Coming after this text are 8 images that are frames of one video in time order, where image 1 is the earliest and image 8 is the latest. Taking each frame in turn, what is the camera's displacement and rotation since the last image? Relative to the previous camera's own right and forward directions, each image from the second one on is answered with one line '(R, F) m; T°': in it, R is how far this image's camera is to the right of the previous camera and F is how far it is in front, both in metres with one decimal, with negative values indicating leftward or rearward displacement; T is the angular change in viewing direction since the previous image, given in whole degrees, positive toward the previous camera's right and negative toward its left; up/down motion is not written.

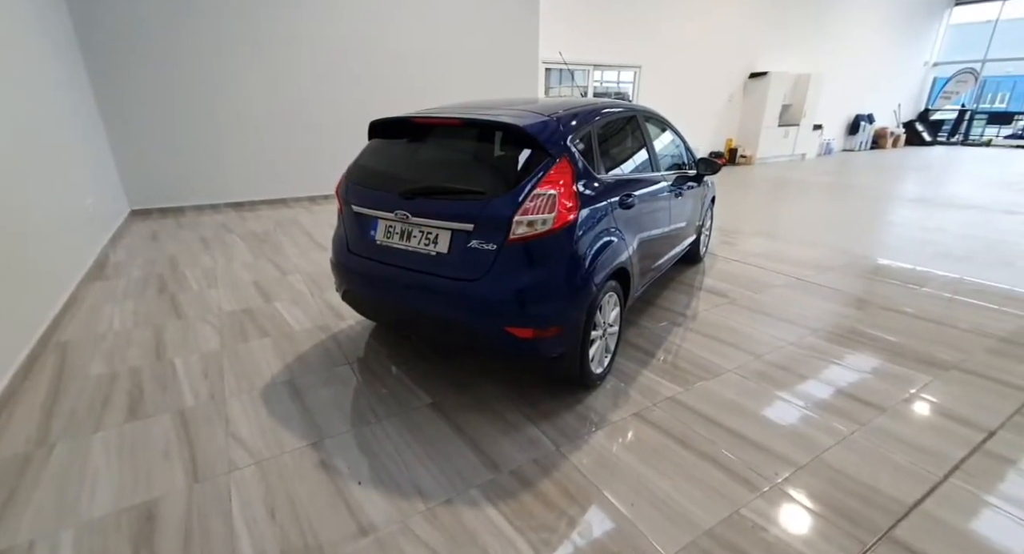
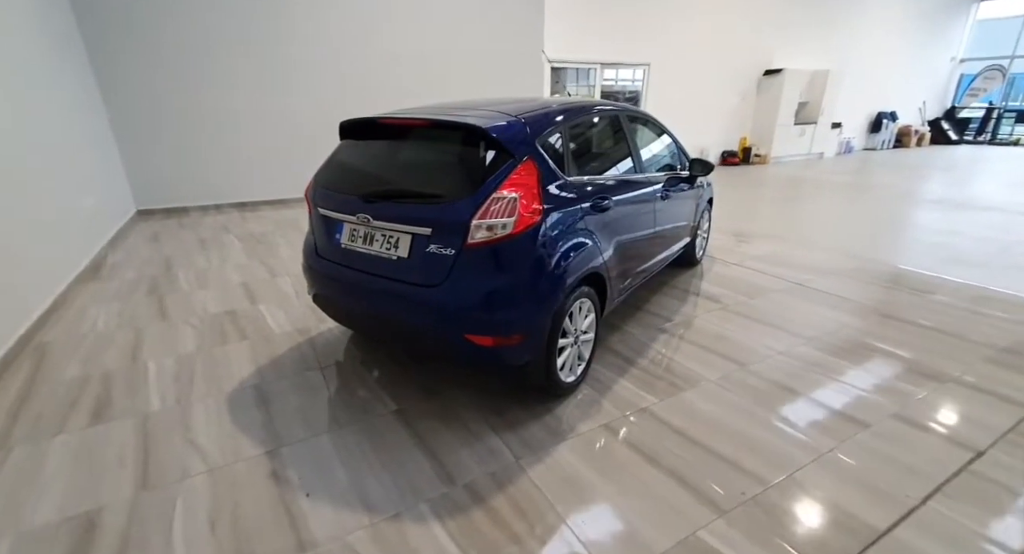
(+0.2, +0.1) m; -2°
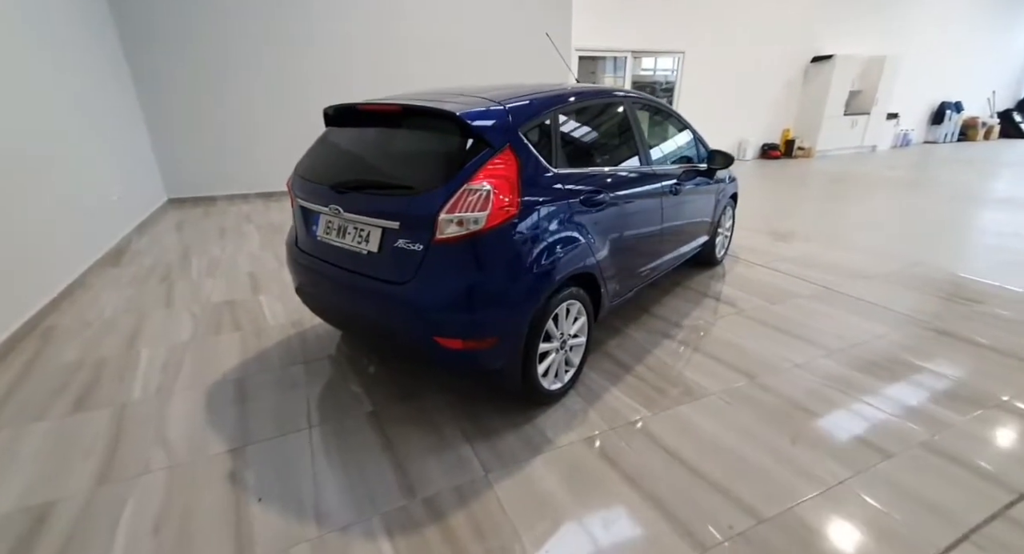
(+0.2, +0.1) m; -4°
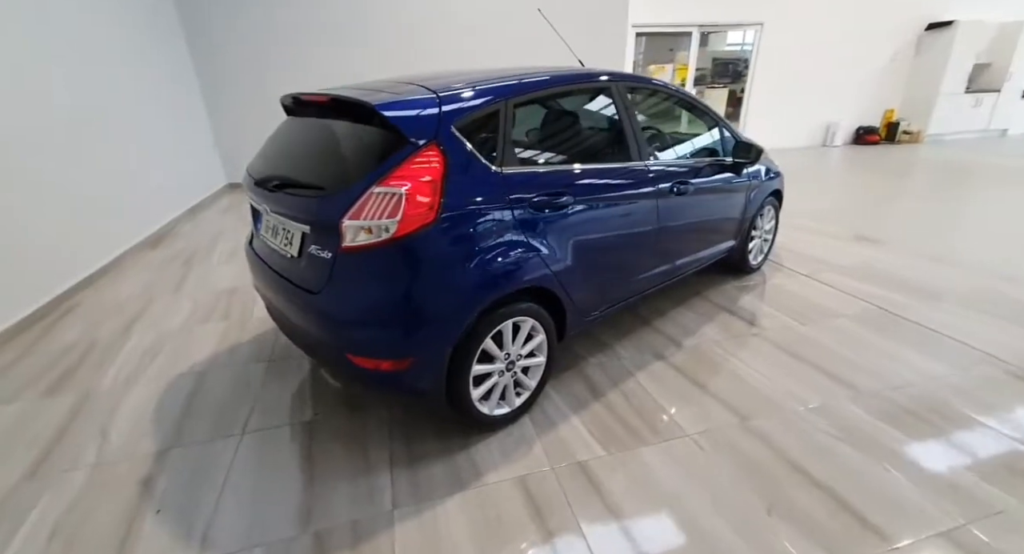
(+0.5, +0.3) m; -9°
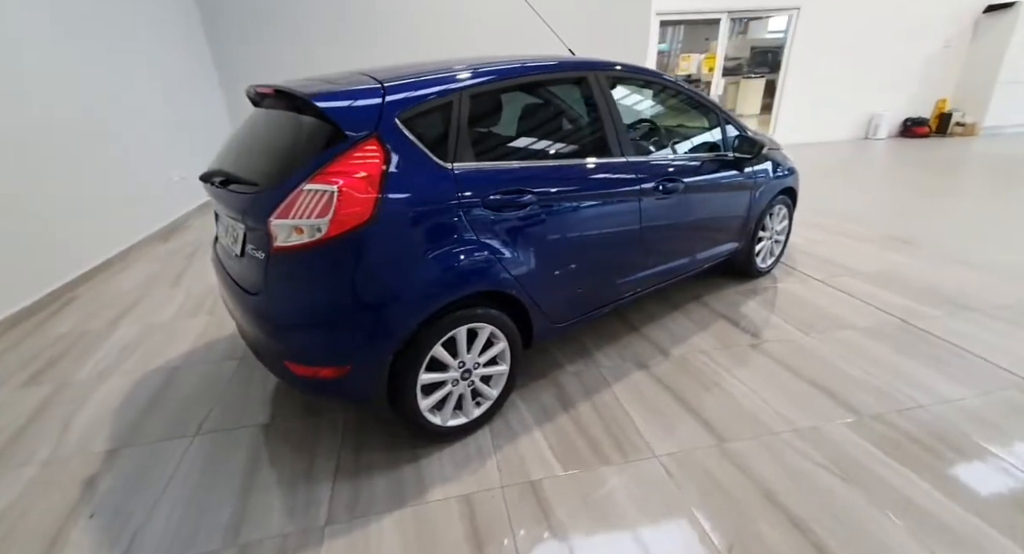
(+0.3, +0.1) m; -4°
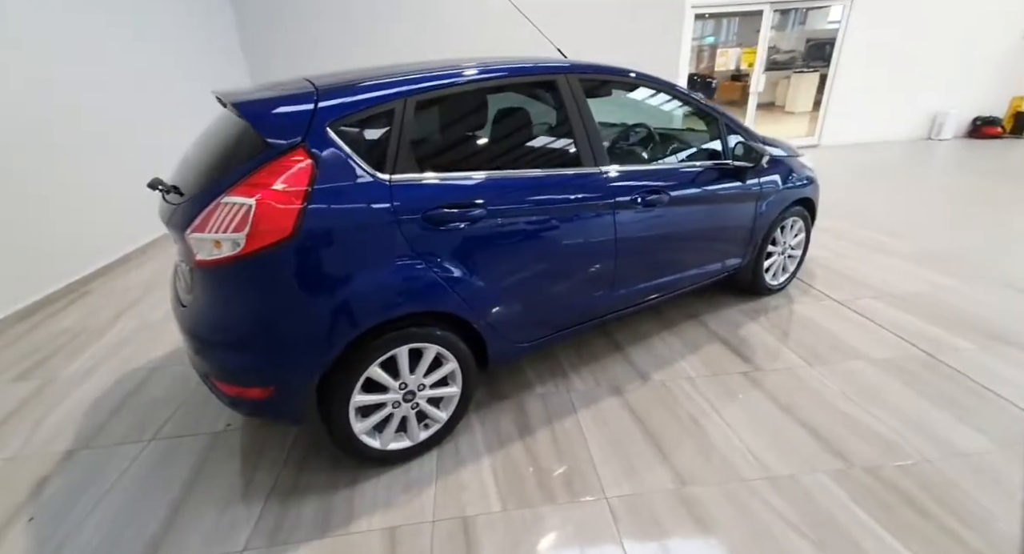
(+0.3, +0.1) m; -5°
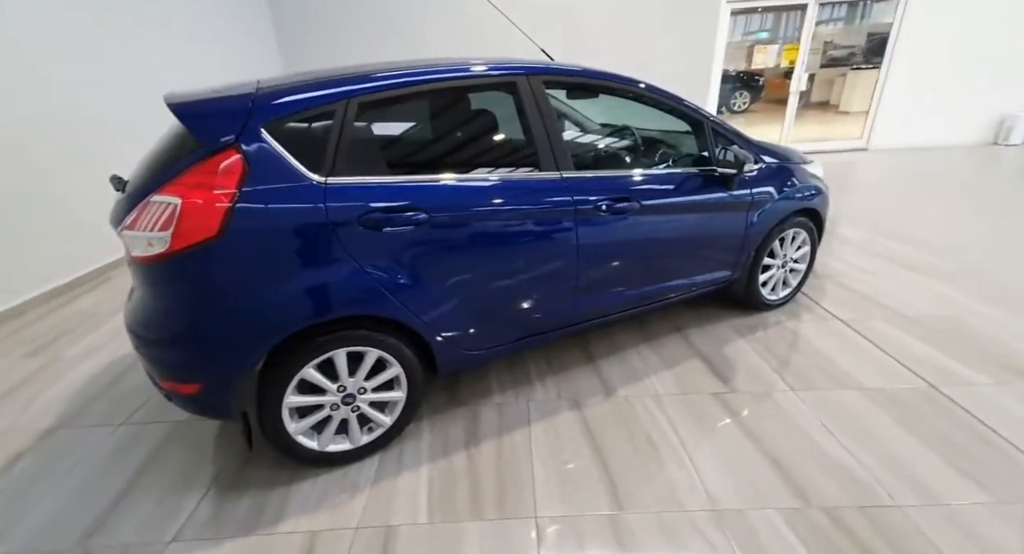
(+0.3, +0.1) m; -5°
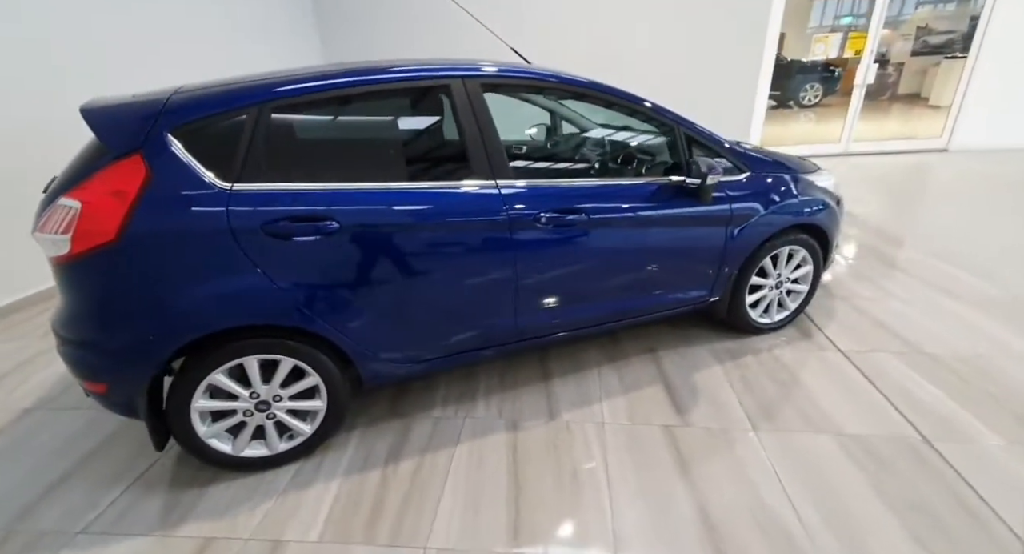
(+0.5, +0.1) m; -7°
